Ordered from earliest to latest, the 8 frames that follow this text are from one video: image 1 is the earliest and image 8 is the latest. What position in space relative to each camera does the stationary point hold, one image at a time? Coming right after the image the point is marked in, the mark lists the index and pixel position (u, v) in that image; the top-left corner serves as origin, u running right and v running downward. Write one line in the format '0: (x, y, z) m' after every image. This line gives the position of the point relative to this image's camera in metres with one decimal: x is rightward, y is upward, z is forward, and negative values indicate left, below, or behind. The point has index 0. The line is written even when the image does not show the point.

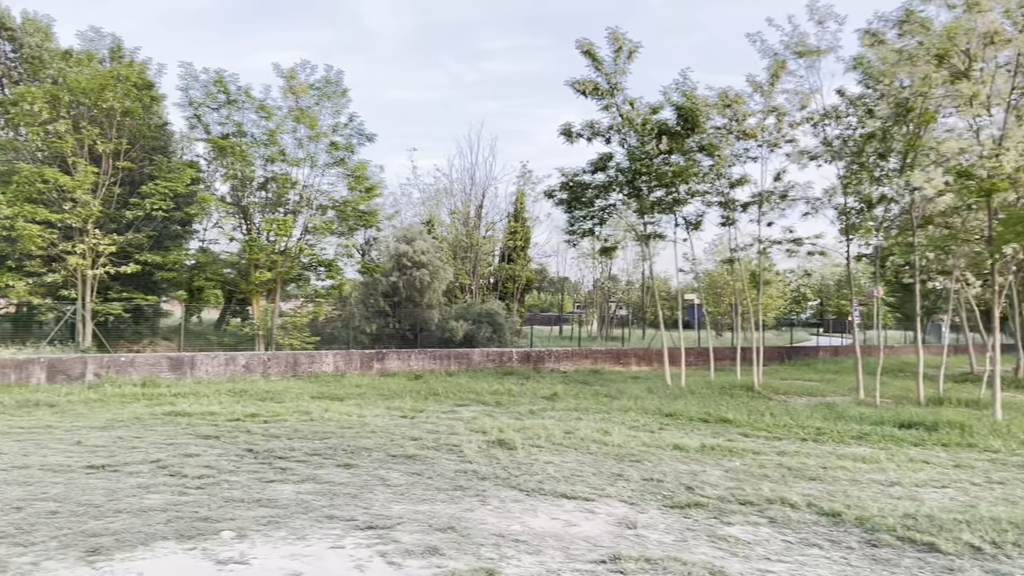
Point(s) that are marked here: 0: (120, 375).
0: (-5.6, -1.3, +11.8) m
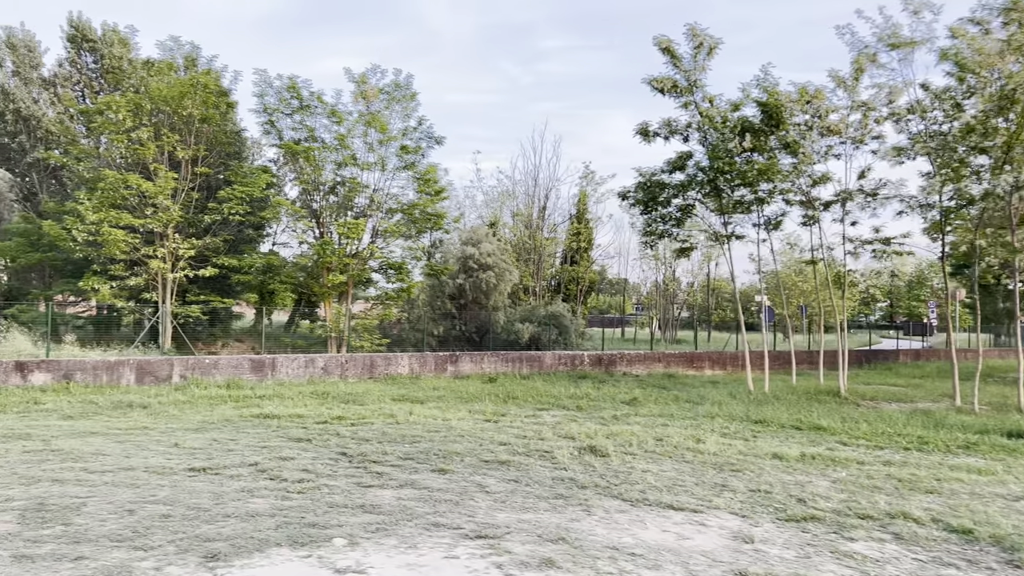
0: (-4.5, -1.3, +12.0) m
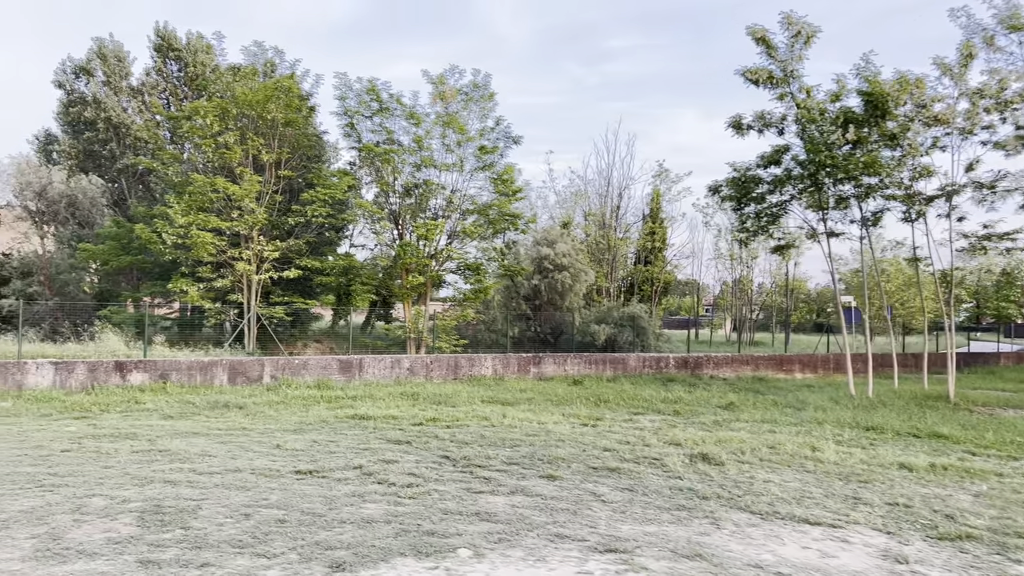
0: (-3.2, -1.3, +12.1) m
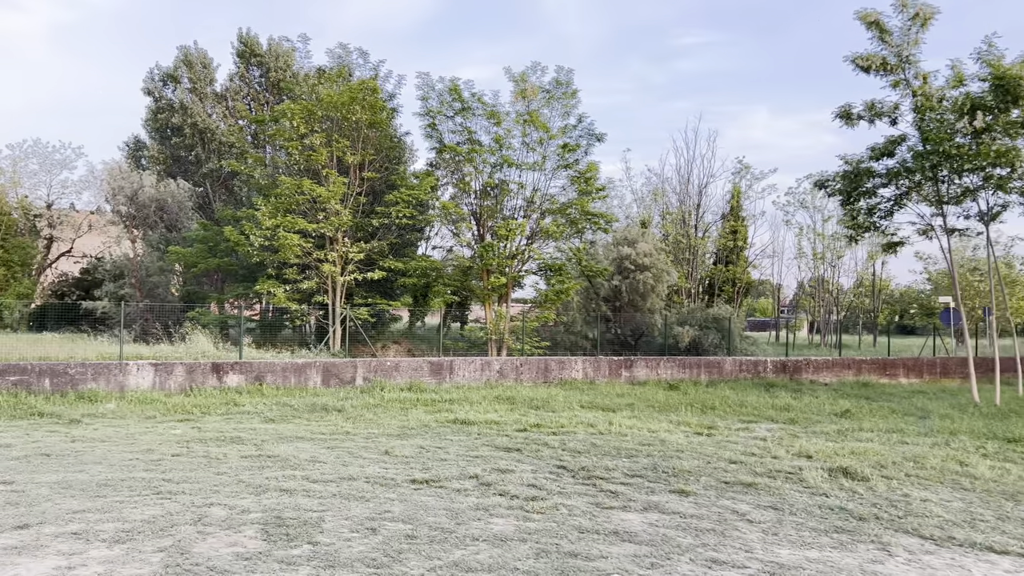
0: (-1.8, -1.3, +11.9) m
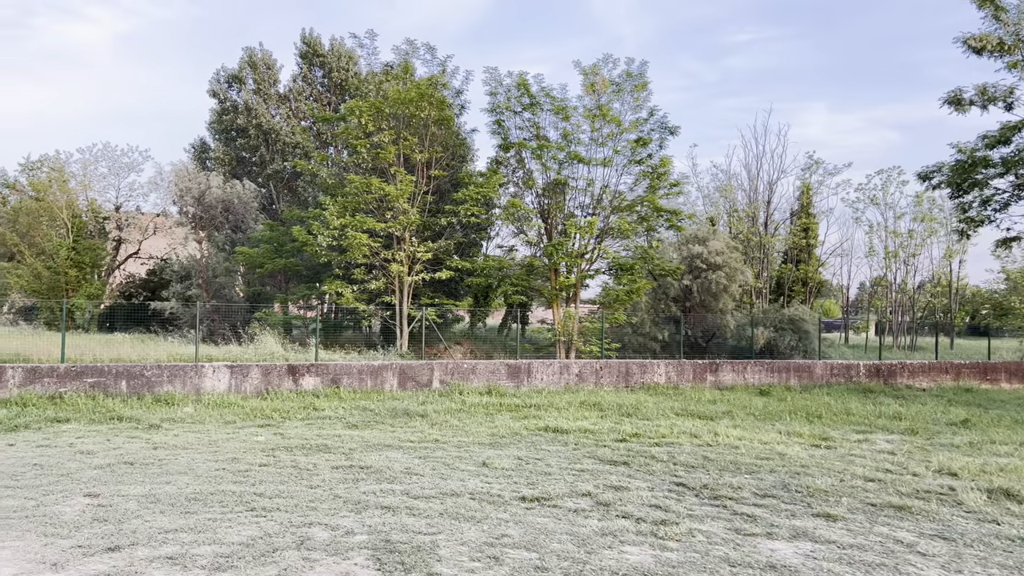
0: (-0.7, -1.3, +11.4) m
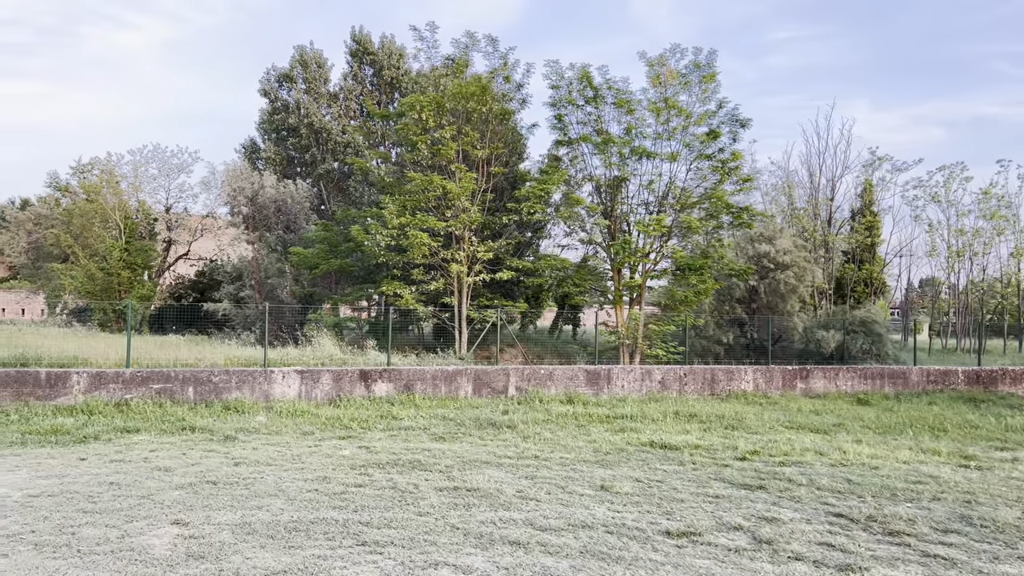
0: (+0.4, -1.3, +10.8) m
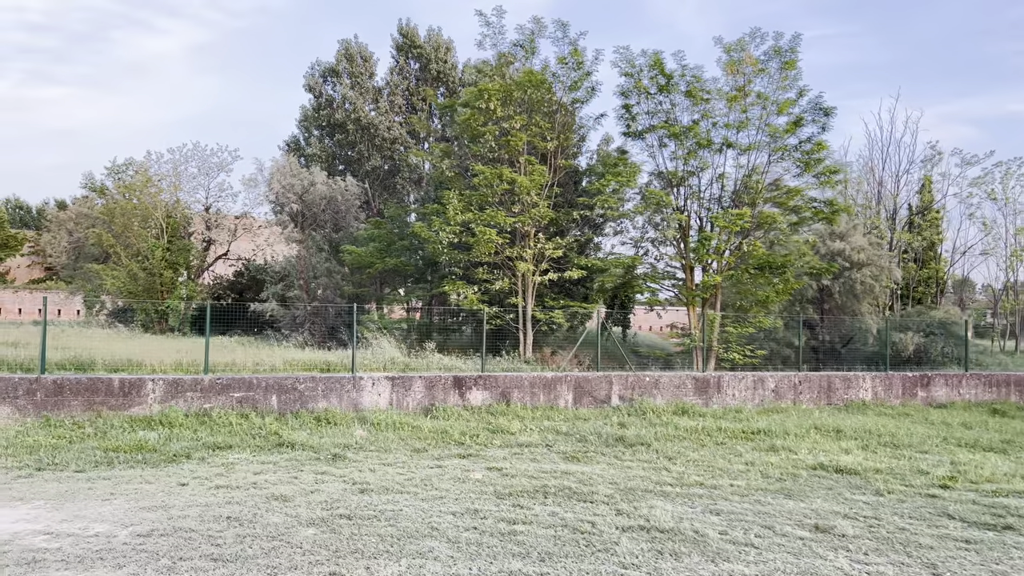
0: (+1.6, -1.3, +9.8) m
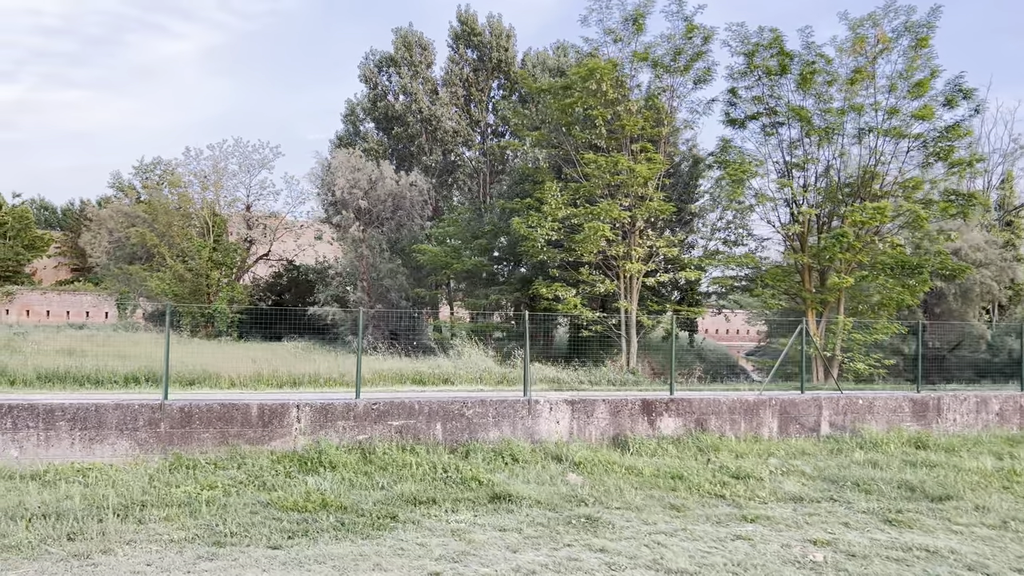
0: (+3.5, -1.4, +8.2) m
